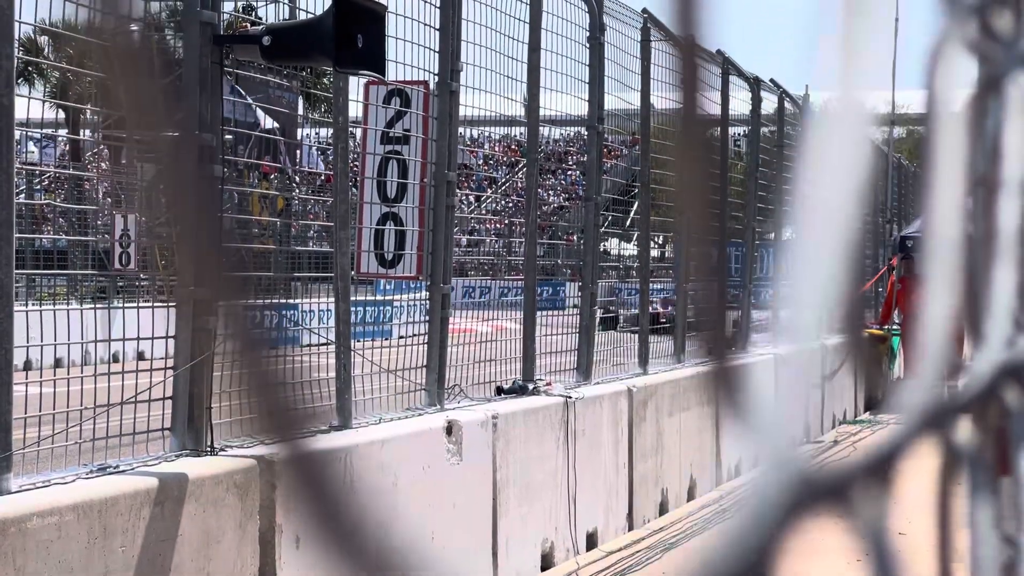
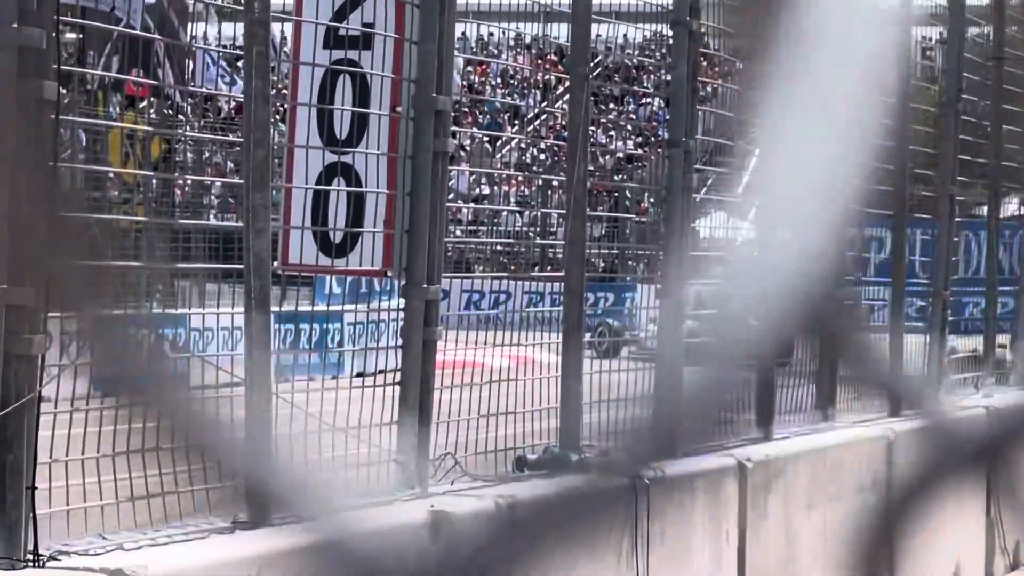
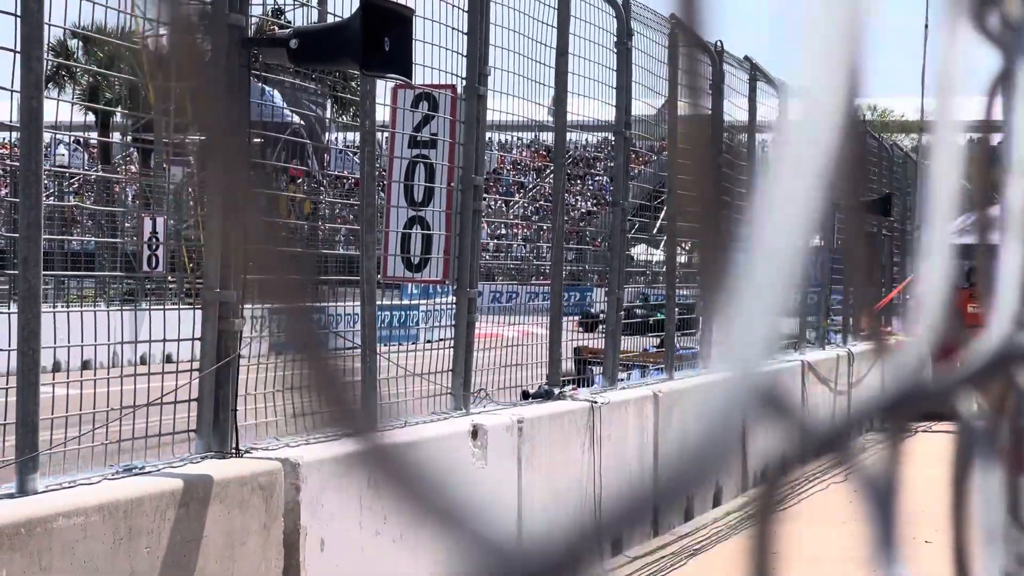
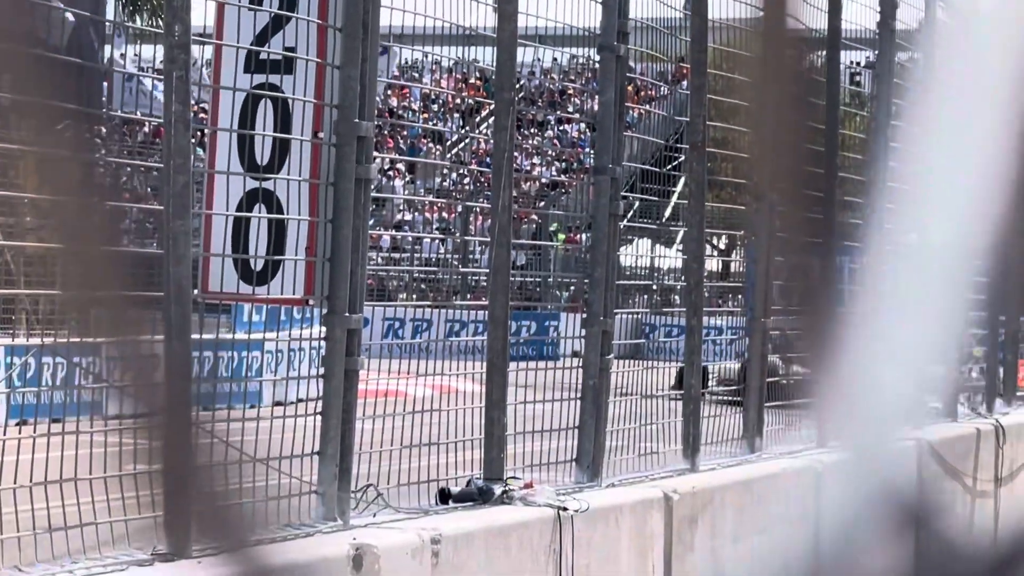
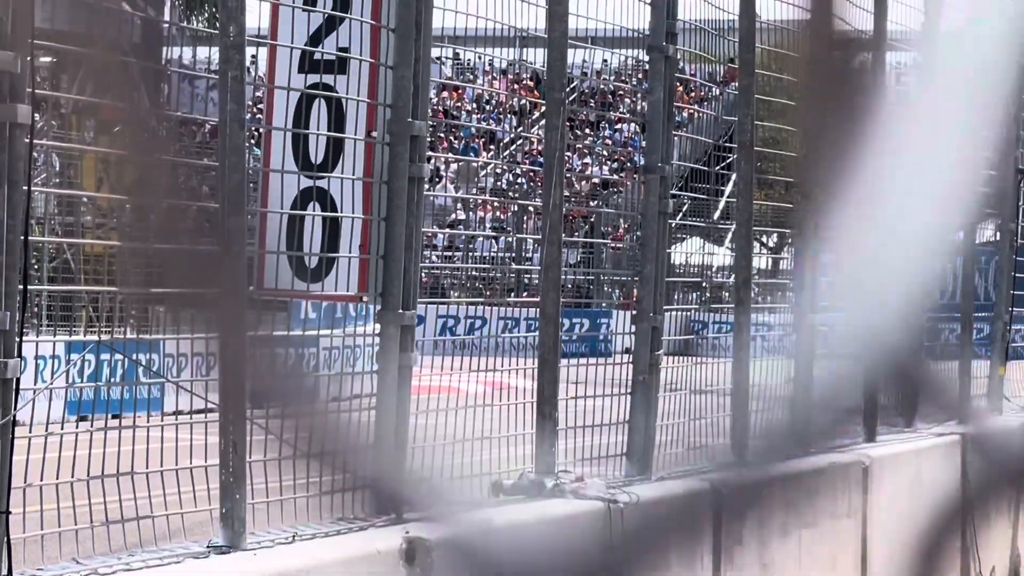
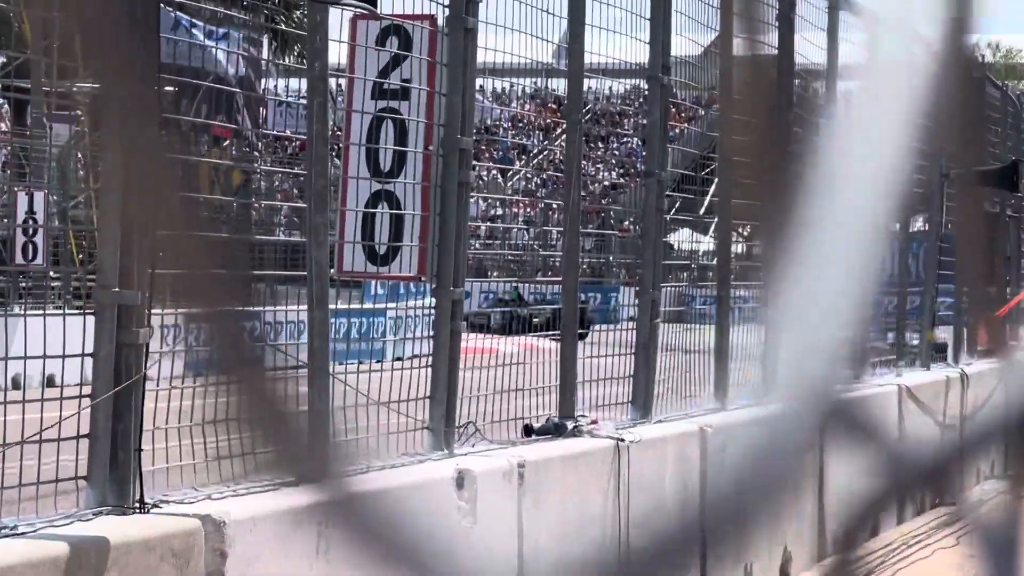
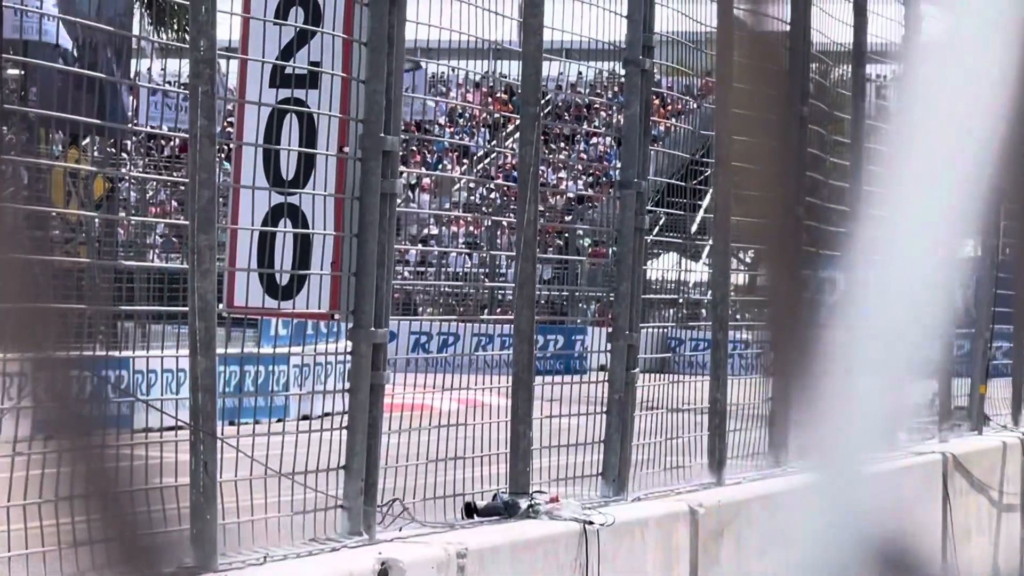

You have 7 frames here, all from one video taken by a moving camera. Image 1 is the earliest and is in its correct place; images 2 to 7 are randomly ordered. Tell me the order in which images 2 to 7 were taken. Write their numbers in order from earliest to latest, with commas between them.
3, 6, 2, 5, 7, 4
